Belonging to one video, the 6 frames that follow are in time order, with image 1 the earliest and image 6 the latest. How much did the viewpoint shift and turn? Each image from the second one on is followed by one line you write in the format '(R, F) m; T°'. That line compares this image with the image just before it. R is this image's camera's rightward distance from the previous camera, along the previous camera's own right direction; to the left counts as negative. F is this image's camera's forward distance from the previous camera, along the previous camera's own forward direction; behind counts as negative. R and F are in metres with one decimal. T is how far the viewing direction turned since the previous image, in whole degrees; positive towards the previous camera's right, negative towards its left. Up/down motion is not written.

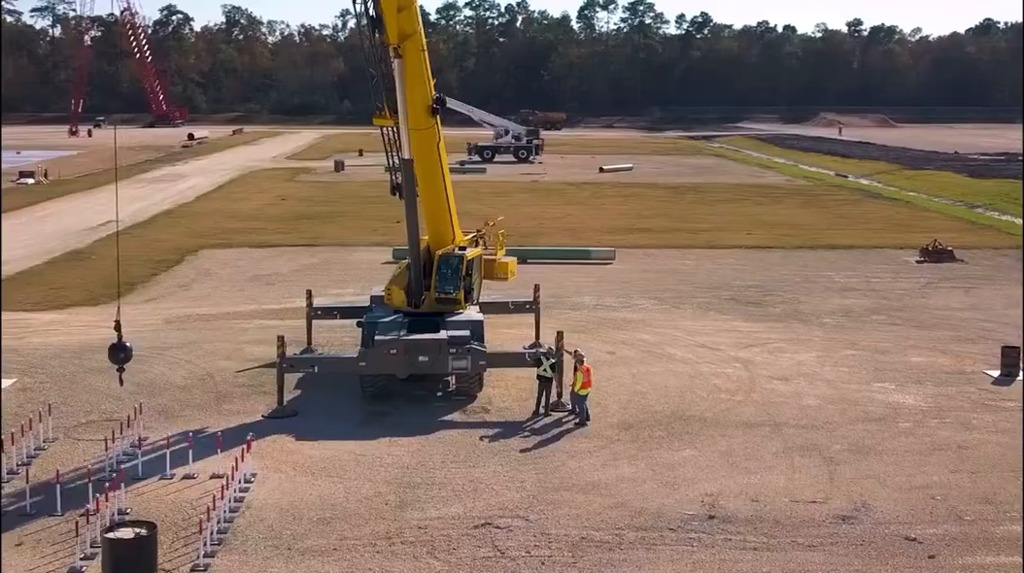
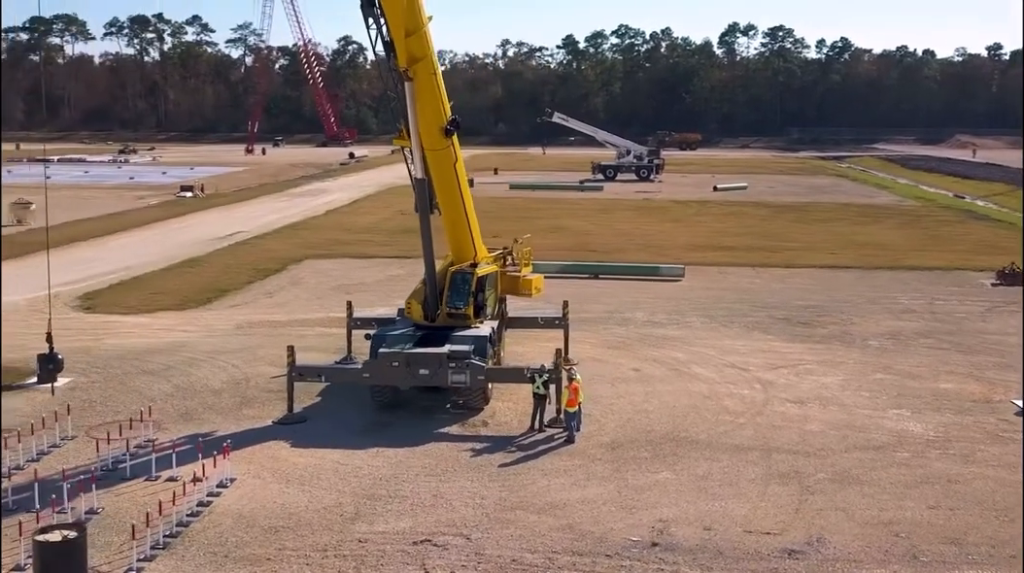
(+3.0, +1.5) m; -9°
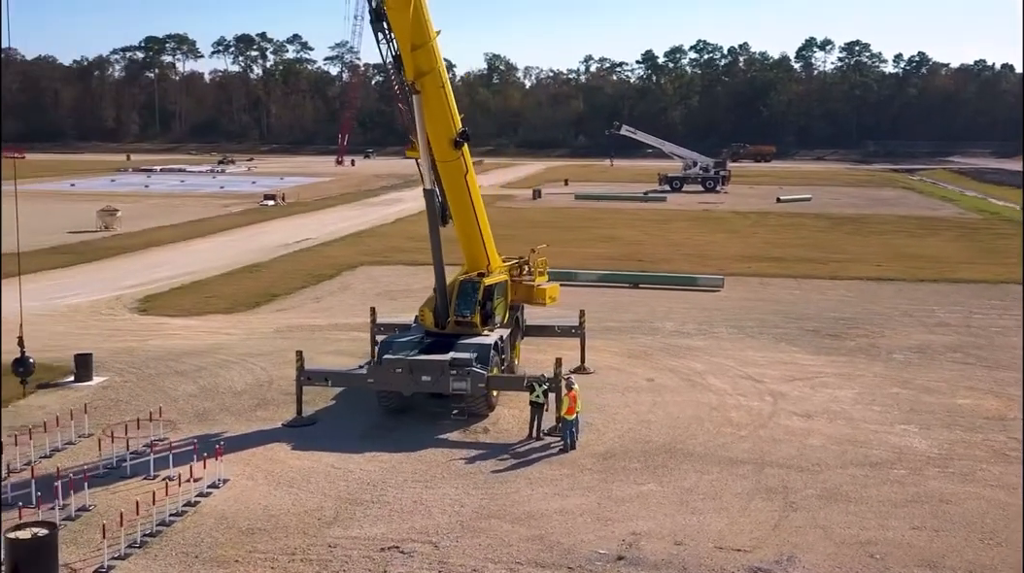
(+1.4, +0.7) m; -5°
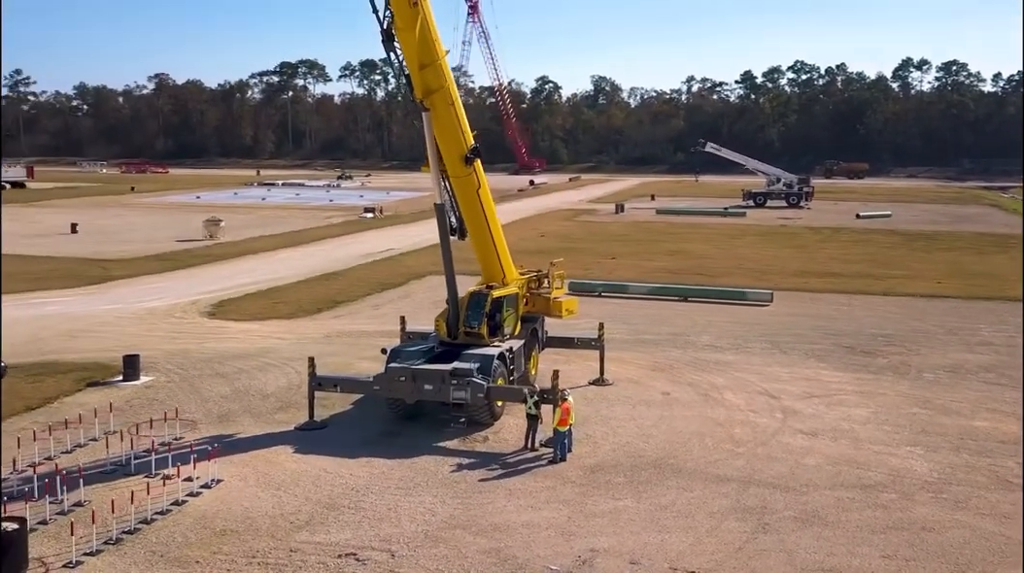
(+1.7, +0.9) m; -6°
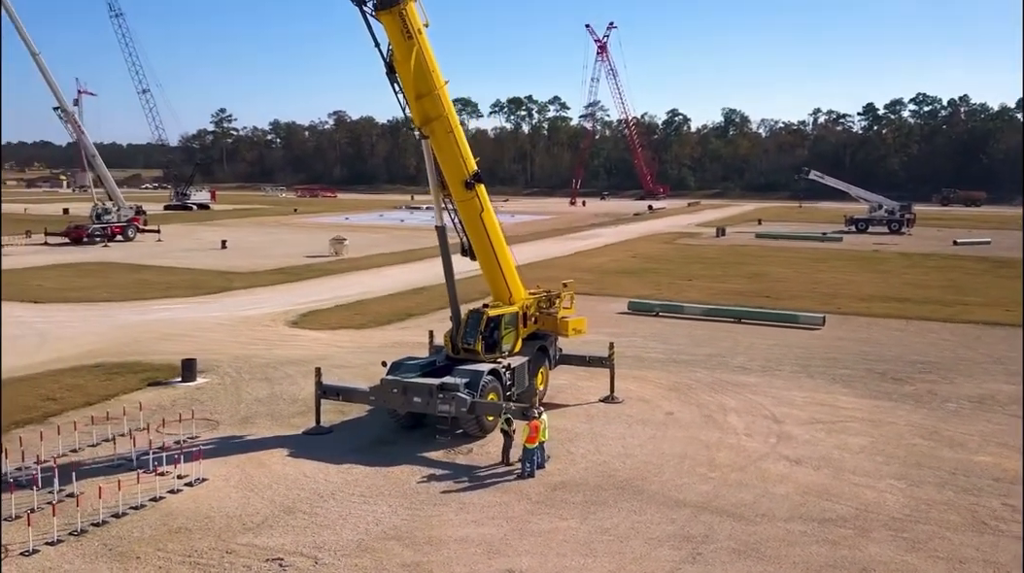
(+2.1, +1.2) m; -7°
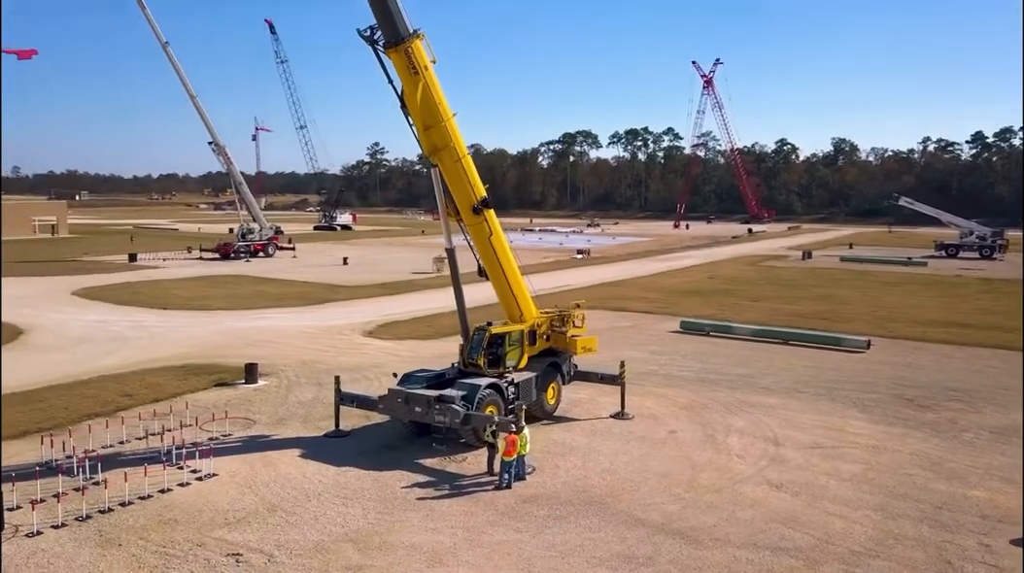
(+1.7, +0.6) m; -6°
